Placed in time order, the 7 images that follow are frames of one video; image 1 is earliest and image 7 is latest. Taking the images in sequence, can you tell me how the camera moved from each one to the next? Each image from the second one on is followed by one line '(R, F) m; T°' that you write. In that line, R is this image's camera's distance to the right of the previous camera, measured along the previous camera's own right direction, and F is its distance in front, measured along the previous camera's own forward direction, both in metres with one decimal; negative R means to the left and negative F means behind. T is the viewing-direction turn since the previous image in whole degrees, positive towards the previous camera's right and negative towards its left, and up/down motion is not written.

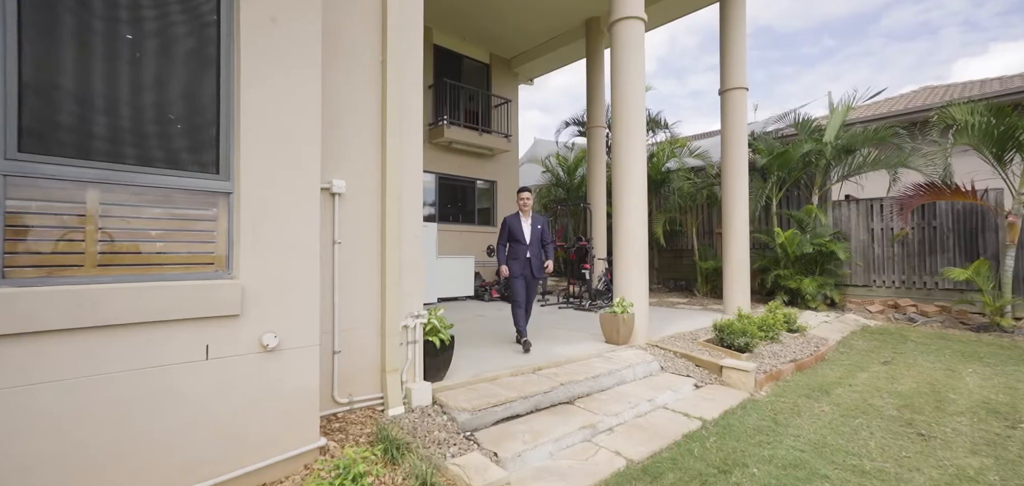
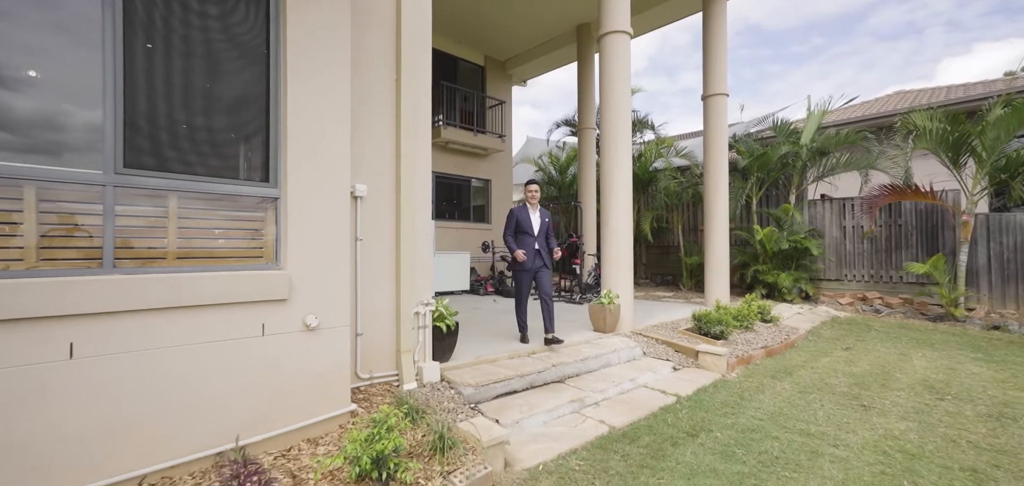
(-0.1, -0.4) m; +1°
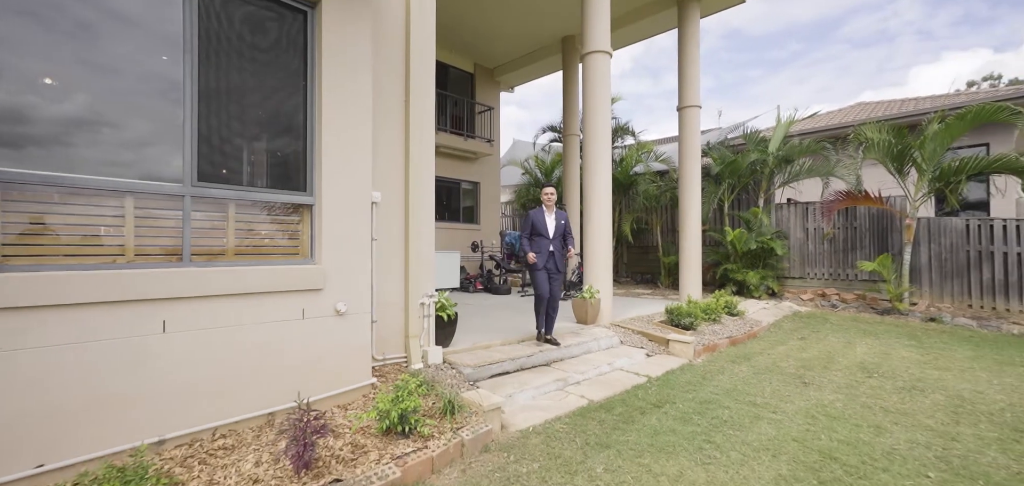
(-0.1, -0.5) m; +2°
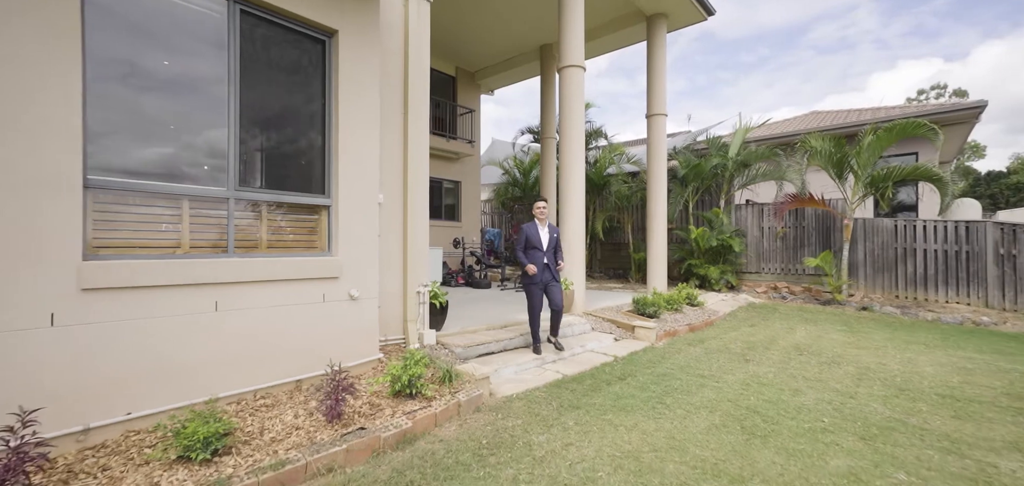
(-0.1, -0.6) m; +3°
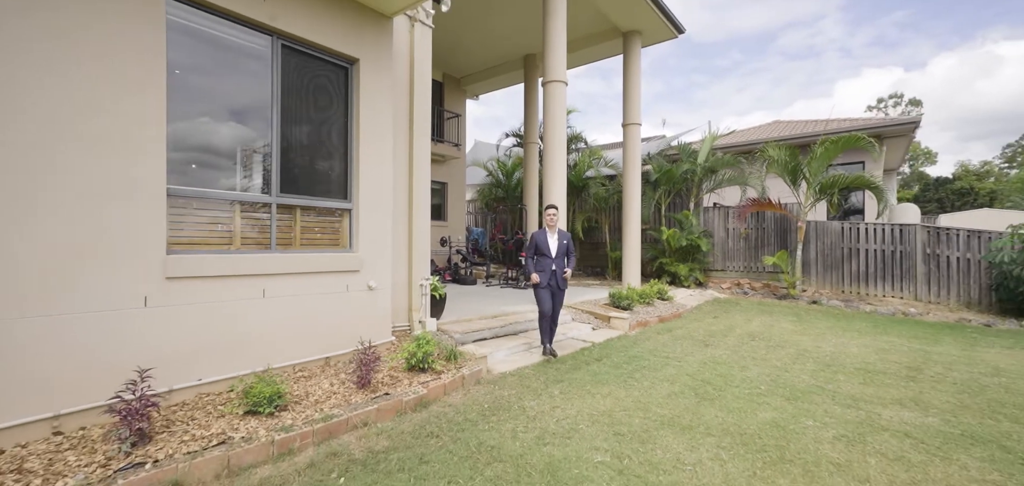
(-0.2, -0.6) m; +3°
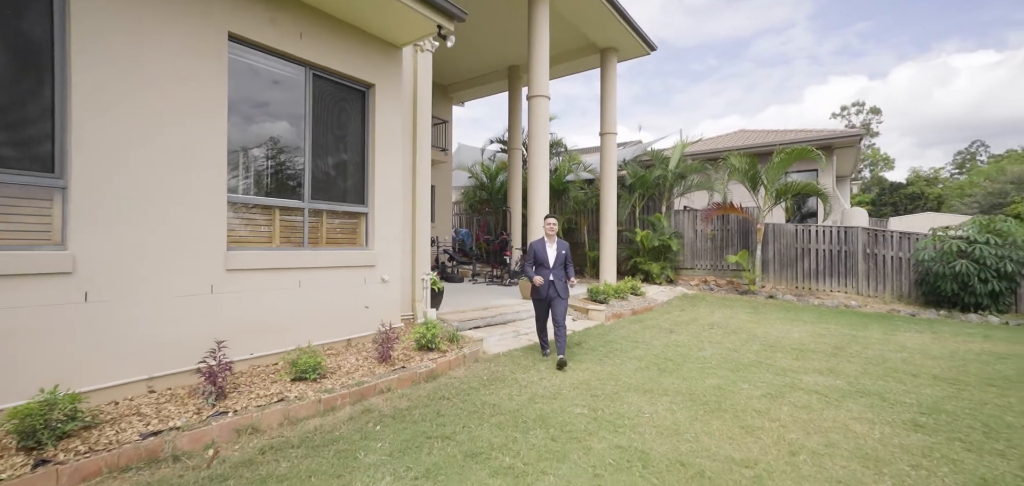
(-0.2, -0.7) m; +3°
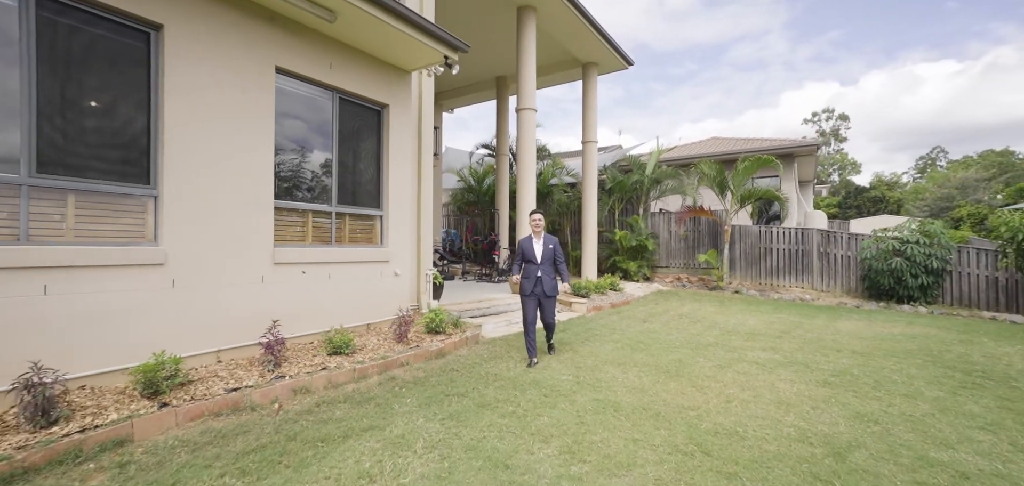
(-0.2, -0.8) m; +2°
